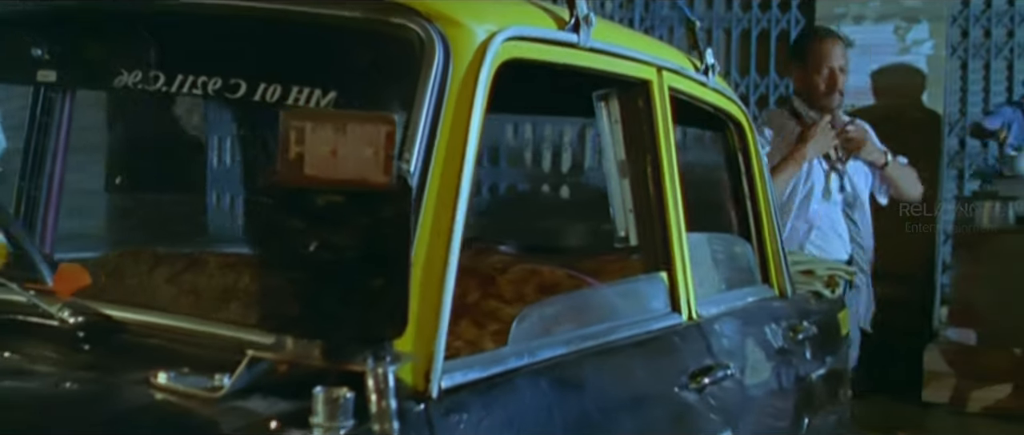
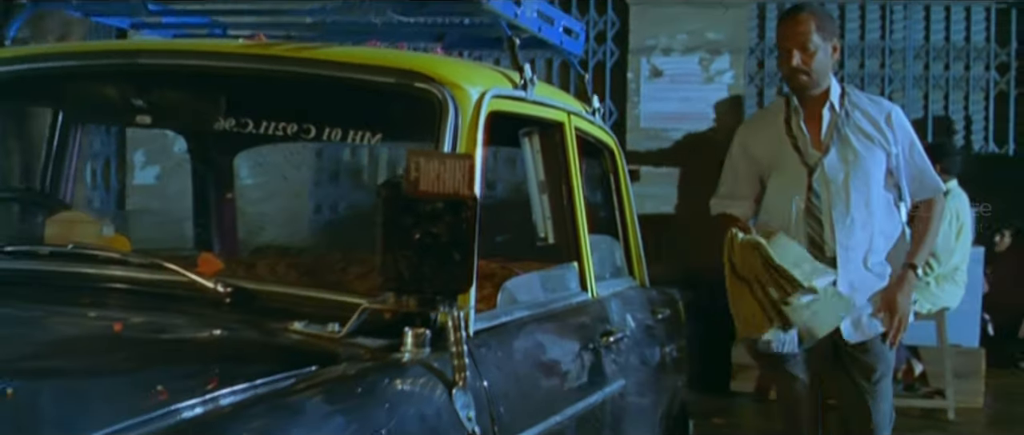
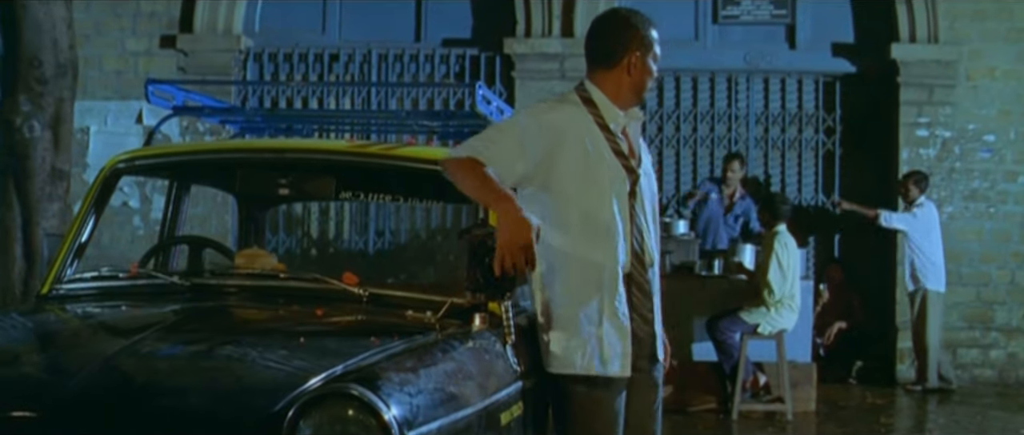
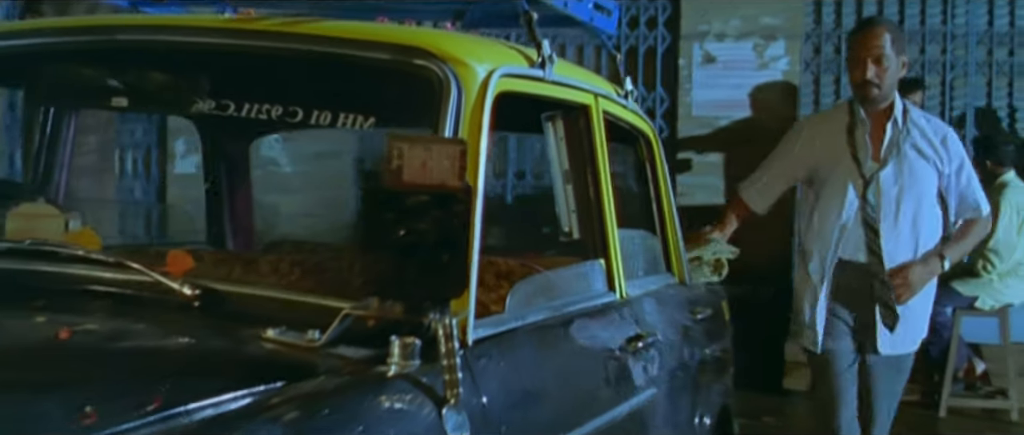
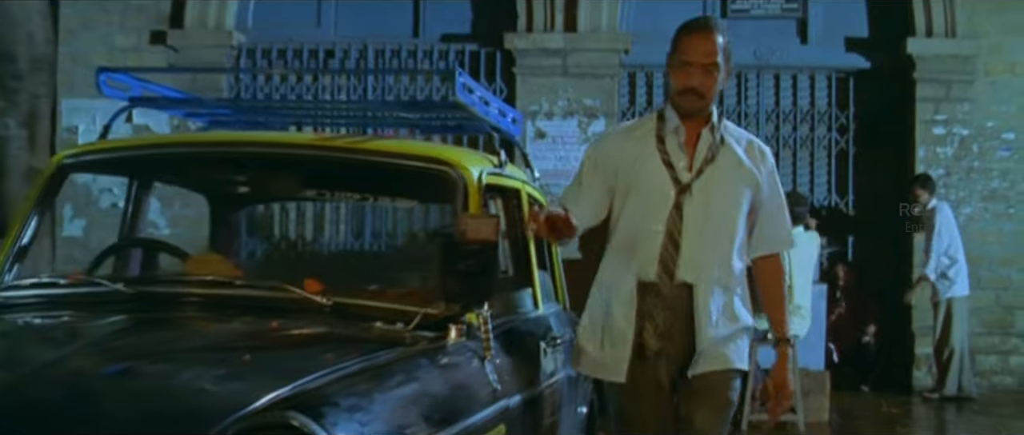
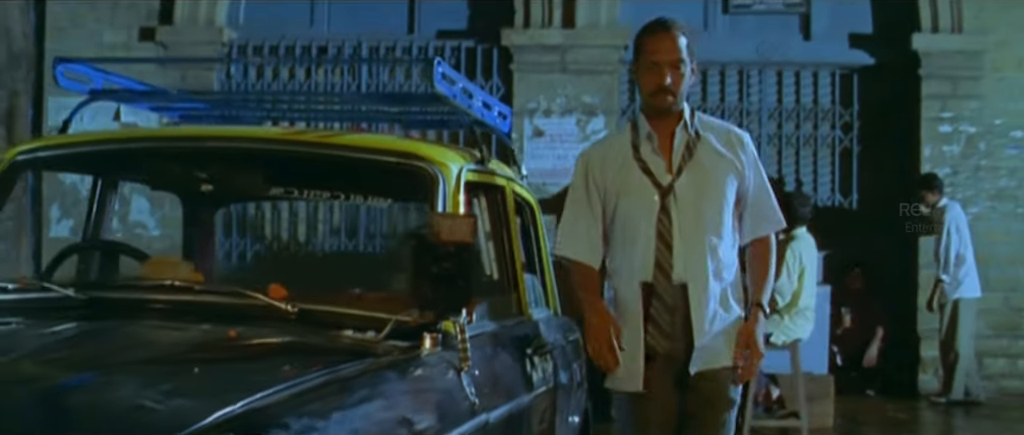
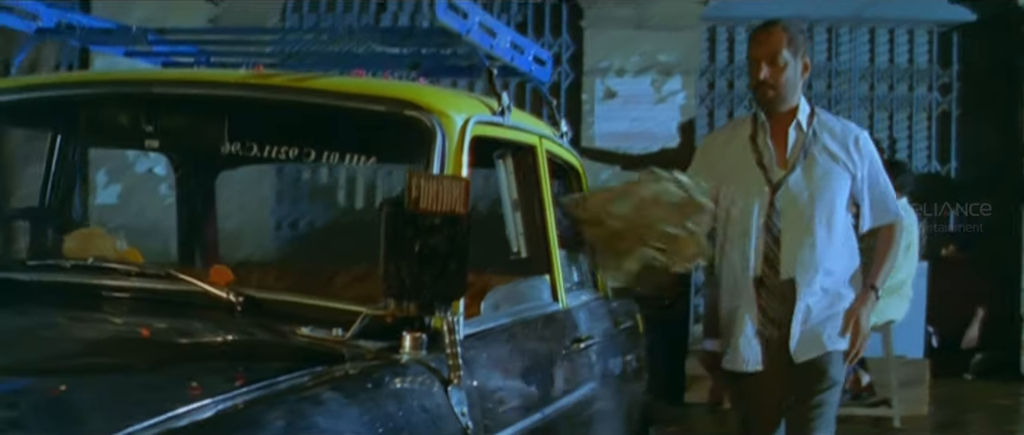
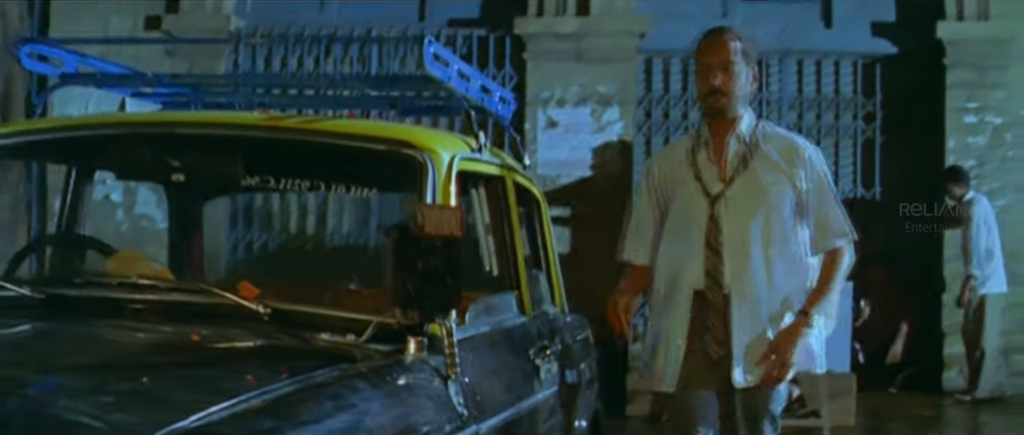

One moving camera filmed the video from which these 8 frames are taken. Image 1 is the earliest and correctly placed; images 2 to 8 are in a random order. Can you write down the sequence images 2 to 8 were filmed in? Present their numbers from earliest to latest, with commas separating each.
4, 2, 7, 8, 6, 5, 3
